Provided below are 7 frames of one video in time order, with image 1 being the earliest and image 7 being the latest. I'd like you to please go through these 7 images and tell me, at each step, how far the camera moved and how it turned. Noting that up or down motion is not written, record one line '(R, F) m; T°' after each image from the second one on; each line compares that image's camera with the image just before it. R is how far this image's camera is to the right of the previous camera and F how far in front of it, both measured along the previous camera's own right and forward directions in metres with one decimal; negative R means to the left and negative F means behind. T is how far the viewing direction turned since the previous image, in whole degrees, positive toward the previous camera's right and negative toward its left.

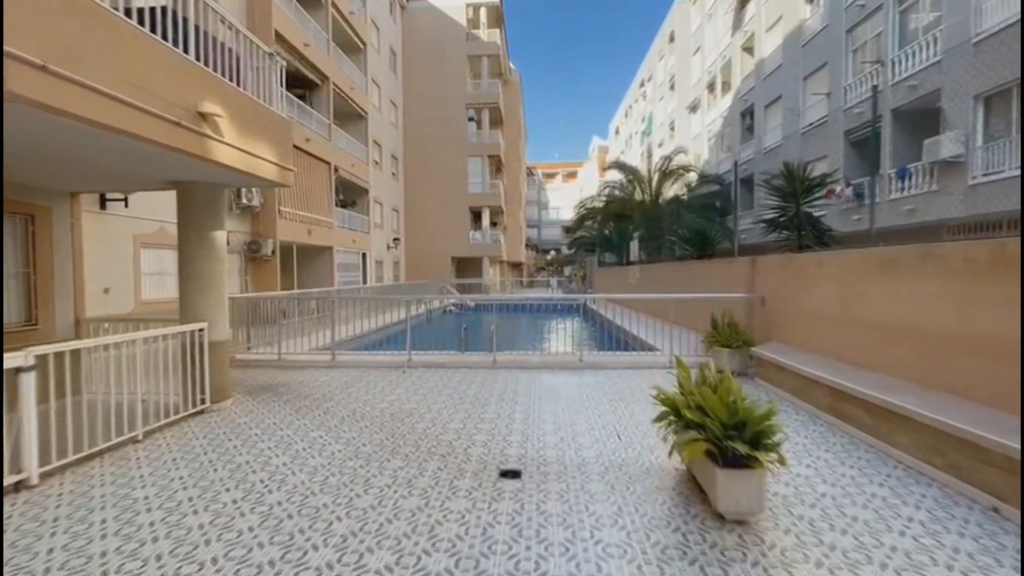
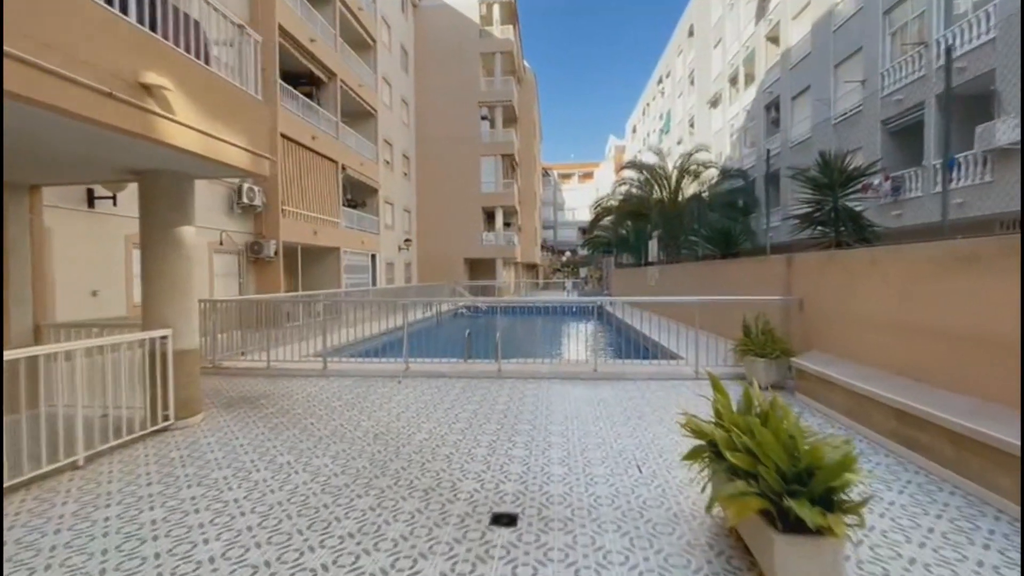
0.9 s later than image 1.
(+0.1, +0.6) m; -2°
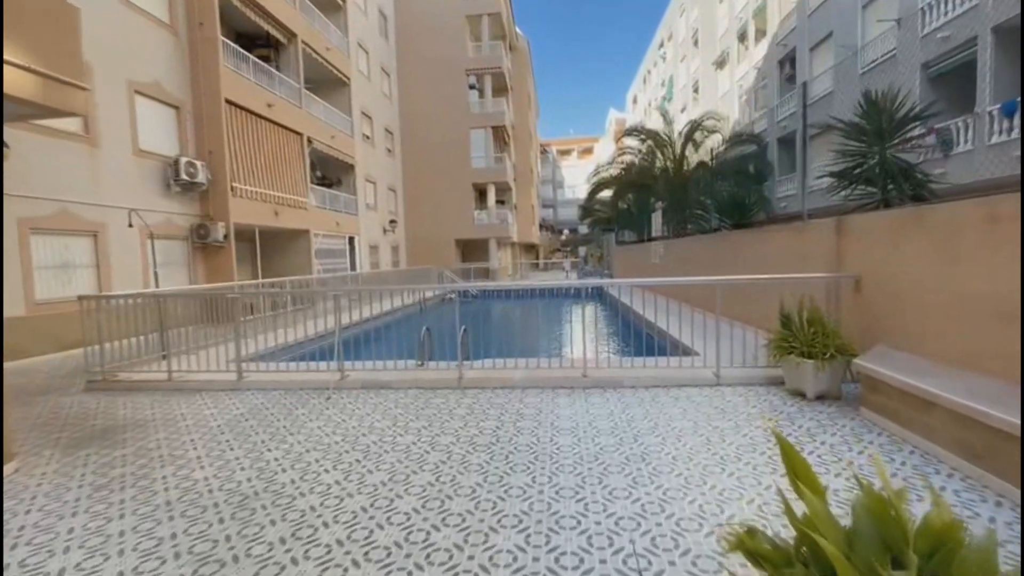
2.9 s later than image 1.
(+0.4, +1.5) m; 0°
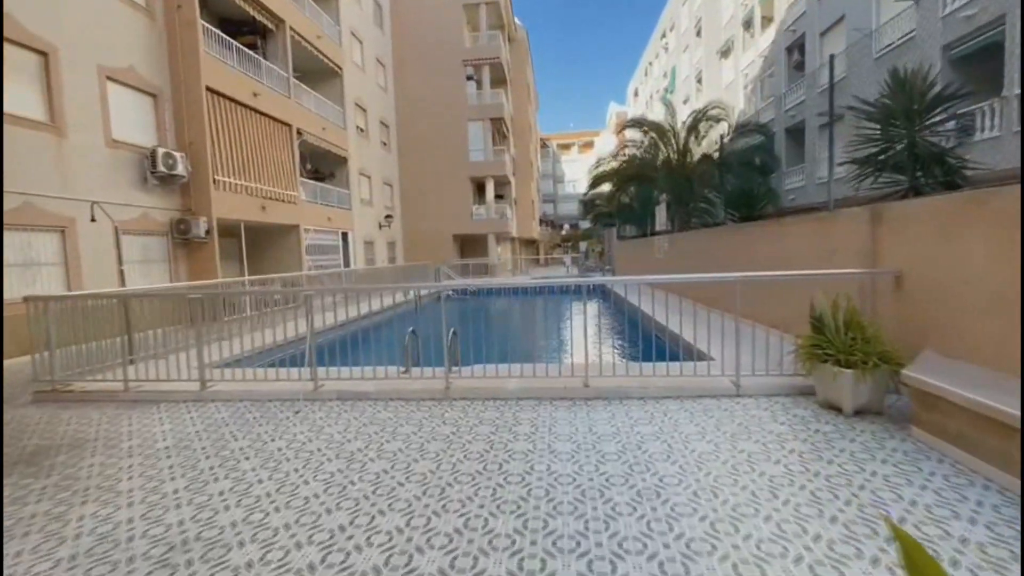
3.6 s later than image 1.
(+0.1, +0.5) m; 0°
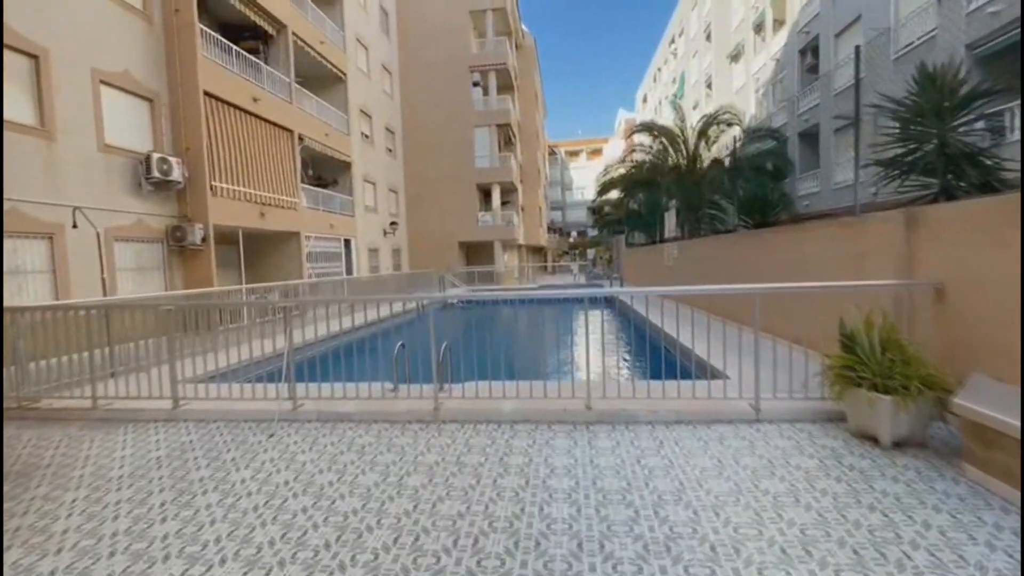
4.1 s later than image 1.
(+0.1, +0.4) m; -1°
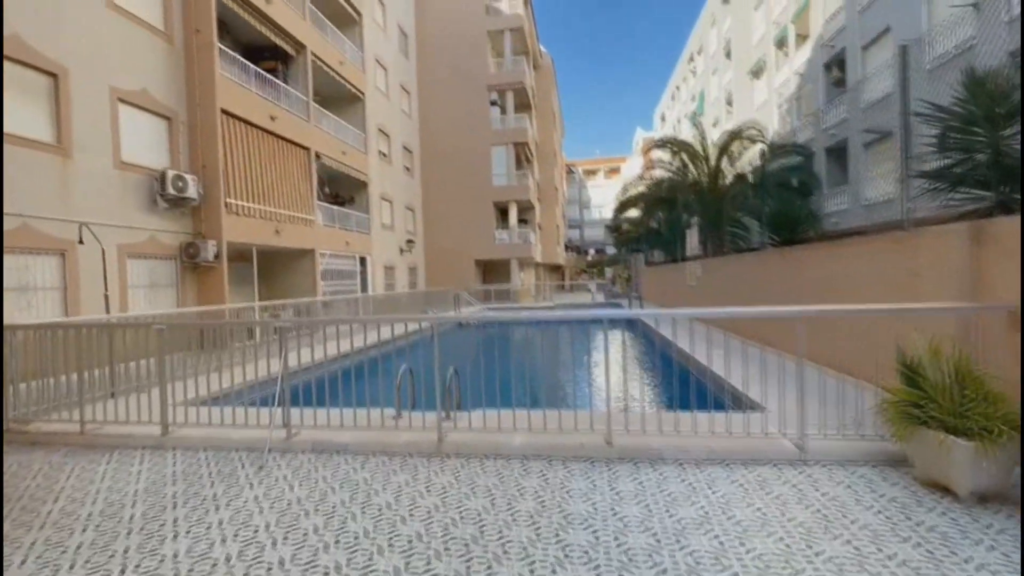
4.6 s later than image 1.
(0.0, +0.3) m; -2°
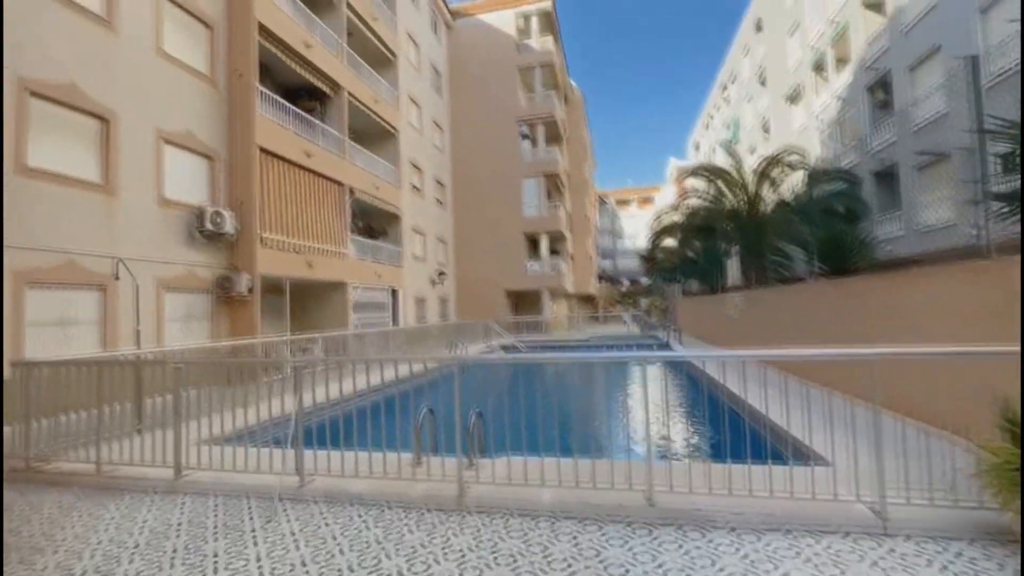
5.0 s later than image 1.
(0.0, +0.3) m; -4°
